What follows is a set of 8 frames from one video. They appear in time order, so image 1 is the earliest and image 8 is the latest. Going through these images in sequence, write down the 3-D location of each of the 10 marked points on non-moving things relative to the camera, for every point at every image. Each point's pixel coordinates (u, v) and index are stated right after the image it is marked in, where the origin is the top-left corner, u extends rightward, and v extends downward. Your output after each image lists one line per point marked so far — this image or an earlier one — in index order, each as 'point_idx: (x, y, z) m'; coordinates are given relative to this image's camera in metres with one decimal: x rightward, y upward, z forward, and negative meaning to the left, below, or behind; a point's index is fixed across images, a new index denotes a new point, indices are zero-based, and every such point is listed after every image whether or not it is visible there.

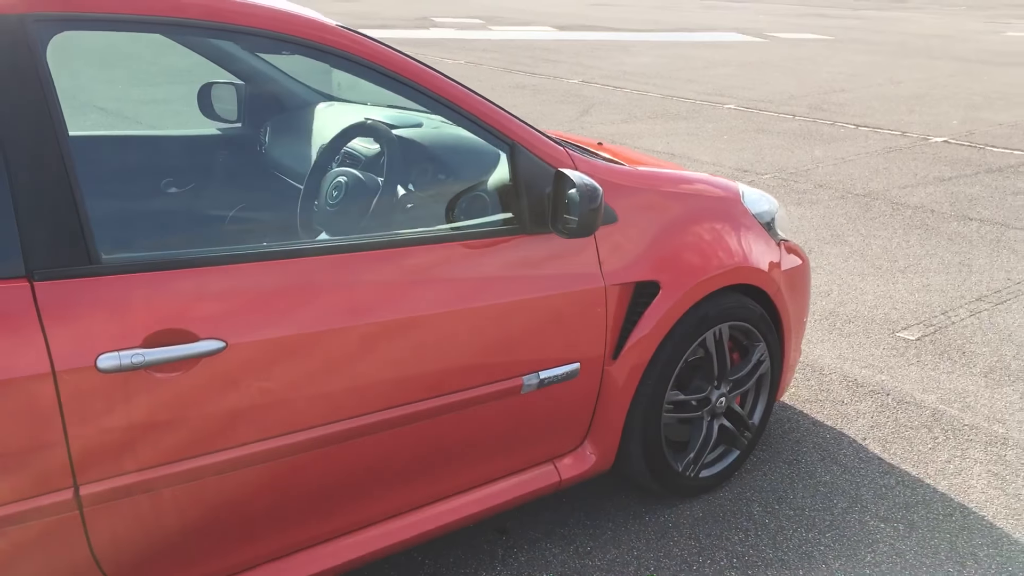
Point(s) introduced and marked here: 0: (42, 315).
0: (-0.7, 0.0, +1.6) m
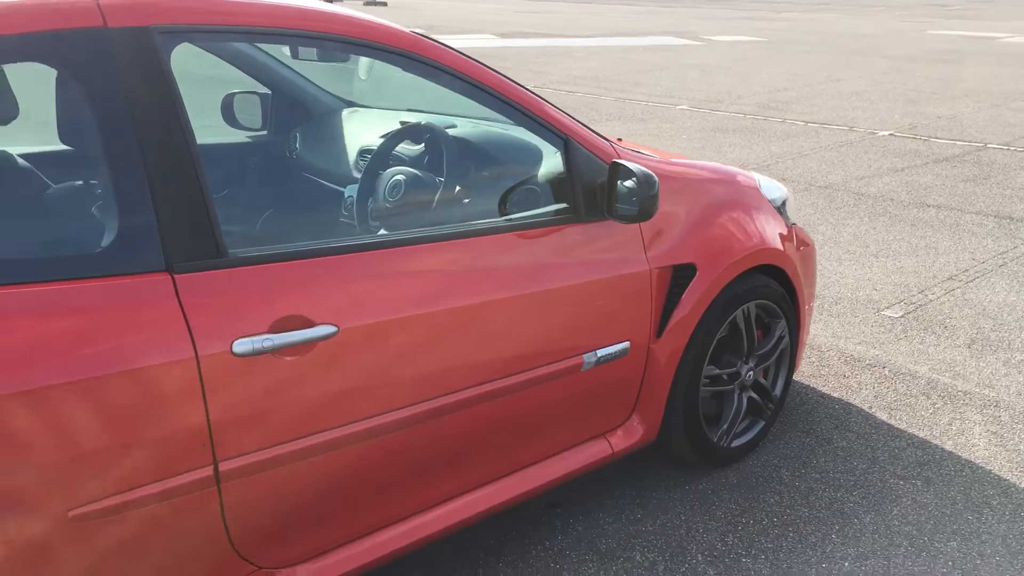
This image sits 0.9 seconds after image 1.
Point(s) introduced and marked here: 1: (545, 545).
0: (-0.6, 0.0, +1.7) m
1: (+0.1, -0.6, +2.5) m
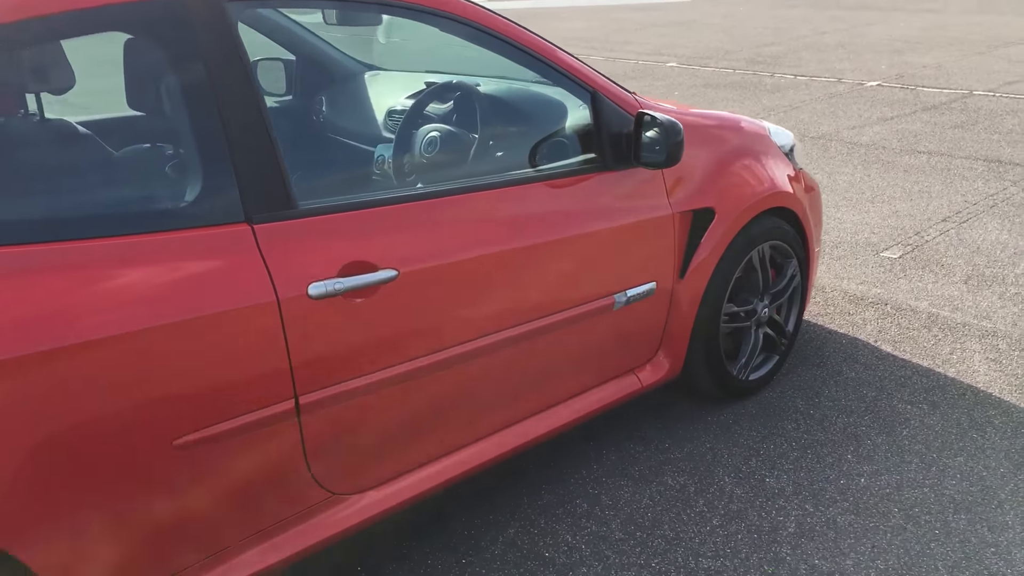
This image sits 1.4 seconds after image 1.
0: (-0.5, +0.1, +1.9) m
1: (+0.2, -0.5, +2.7) m
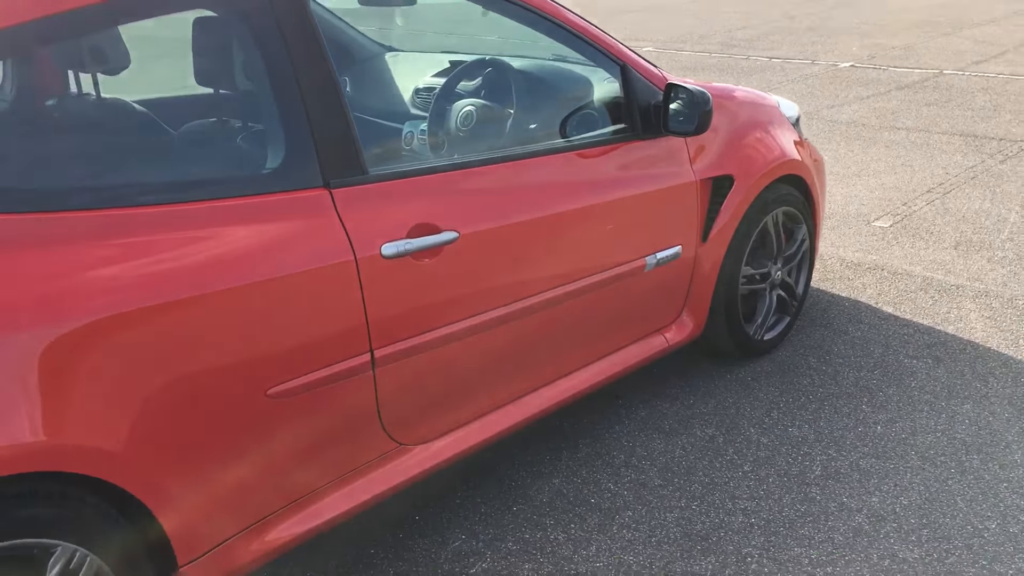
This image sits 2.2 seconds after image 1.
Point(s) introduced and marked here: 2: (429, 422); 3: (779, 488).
0: (-0.3, +0.1, +2.0) m
1: (+0.3, -0.4, +2.8) m
2: (-0.2, -0.3, +2.3) m
3: (+0.7, -0.5, +2.5) m
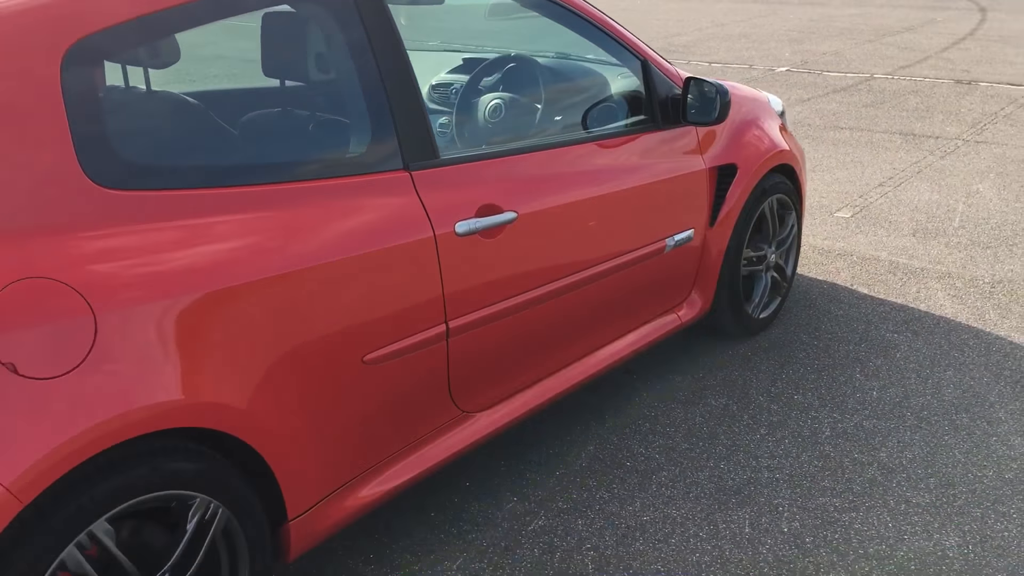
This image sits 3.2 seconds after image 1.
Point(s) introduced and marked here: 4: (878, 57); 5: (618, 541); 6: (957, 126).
0: (-0.2, +0.2, +2.1) m
1: (+0.4, -0.3, +3.0) m
2: (-0.1, -0.3, +2.5) m
3: (+0.8, -0.4, +2.8) m
4: (+4.0, +2.5, +10.8) m
5: (+0.3, -0.6, +2.4) m
6: (+3.2, +1.2, +7.1) m
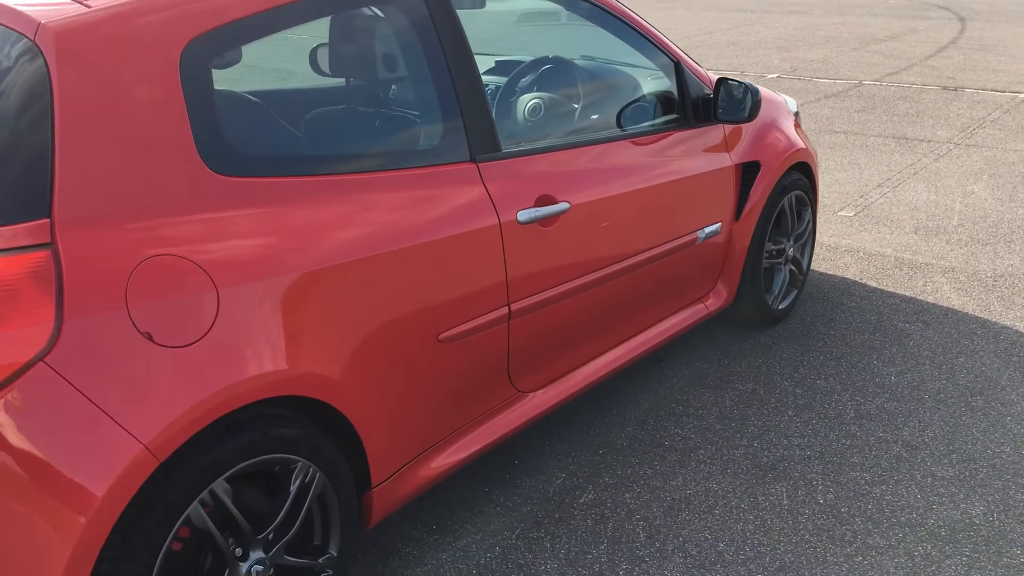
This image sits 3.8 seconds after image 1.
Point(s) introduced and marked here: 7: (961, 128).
0: (-0.1, +0.2, +2.3) m
1: (+0.5, -0.3, +3.2) m
2: (+0.1, -0.2, +2.6) m
3: (+0.9, -0.4, +2.9) m
4: (+3.9, +2.5, +11.1) m
5: (+0.4, -0.6, +2.5) m
6: (+3.2, +1.2, +7.3) m
7: (+3.4, +1.2, +7.4) m
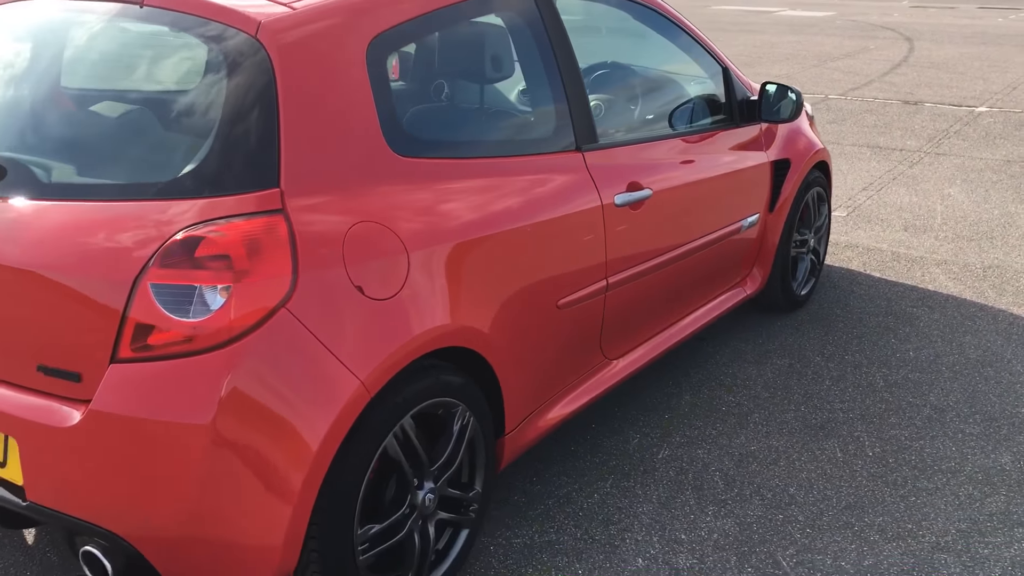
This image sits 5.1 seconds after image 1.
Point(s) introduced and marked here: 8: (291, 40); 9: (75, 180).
0: (+0.2, +0.3, +2.6) m
1: (+0.7, -0.3, +3.5) m
2: (+0.3, -0.2, +2.9) m
3: (+1.1, -0.4, +3.3) m
4: (+3.7, +2.4, +11.6) m
5: (+0.6, -0.5, +2.8) m
6: (+3.2, +1.2, +7.8) m
7: (+3.3, +1.2, +7.9) m
8: (-0.4, +0.5, +2.0) m
9: (-0.9, +0.2, +1.9) m
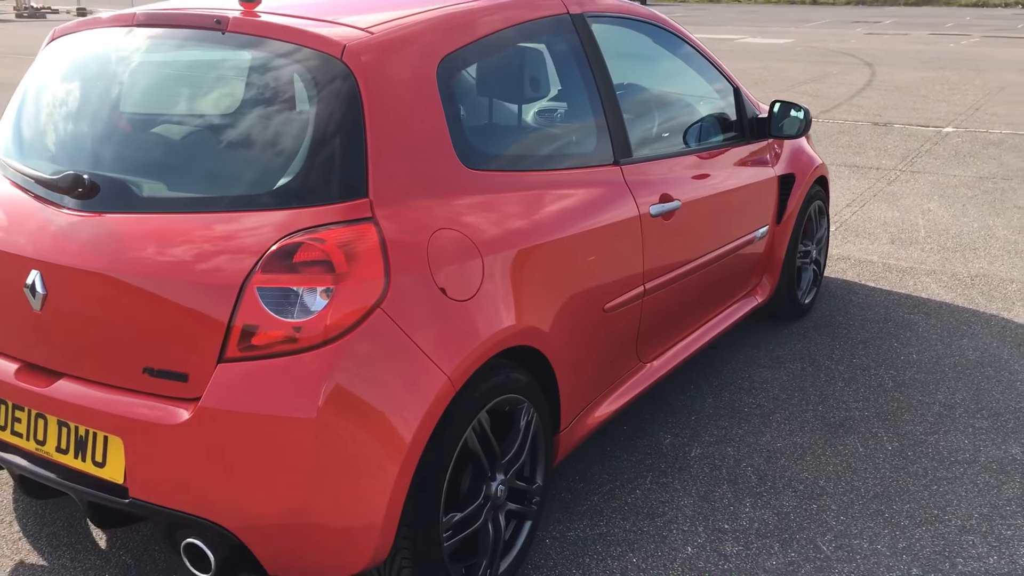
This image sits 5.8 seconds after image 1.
0: (+0.3, +0.3, +2.7) m
1: (+0.8, -0.3, +3.7) m
2: (+0.4, -0.2, +3.1) m
3: (+1.2, -0.4, +3.4) m
4: (+3.4, +2.2, +12.0) m
5: (+0.8, -0.5, +3.0) m
6: (+3.1, +1.1, +8.1) m
7: (+3.2, +1.1, +8.2) m
8: (-0.3, +0.5, +2.1) m
9: (-0.7, +0.2, +2.0) m
